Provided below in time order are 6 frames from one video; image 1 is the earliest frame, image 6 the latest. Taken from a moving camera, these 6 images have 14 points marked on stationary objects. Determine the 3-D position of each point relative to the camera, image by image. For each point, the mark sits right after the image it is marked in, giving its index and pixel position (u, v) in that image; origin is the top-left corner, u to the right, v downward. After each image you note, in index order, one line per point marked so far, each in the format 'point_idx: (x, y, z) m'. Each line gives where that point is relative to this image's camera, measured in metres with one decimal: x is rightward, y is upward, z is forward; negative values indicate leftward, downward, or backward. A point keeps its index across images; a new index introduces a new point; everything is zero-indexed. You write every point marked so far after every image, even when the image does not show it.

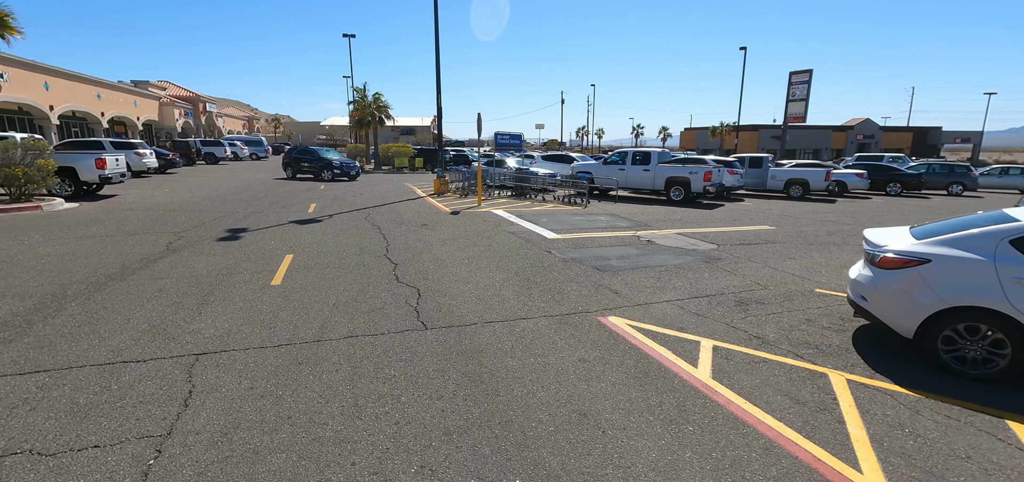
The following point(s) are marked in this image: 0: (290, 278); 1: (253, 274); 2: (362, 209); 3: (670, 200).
0: (-3.2, -0.5, +7.0) m
1: (-3.8, -0.5, +7.2) m
2: (-4.2, +0.9, +13.9) m
3: (+5.8, +1.5, +18.1) m
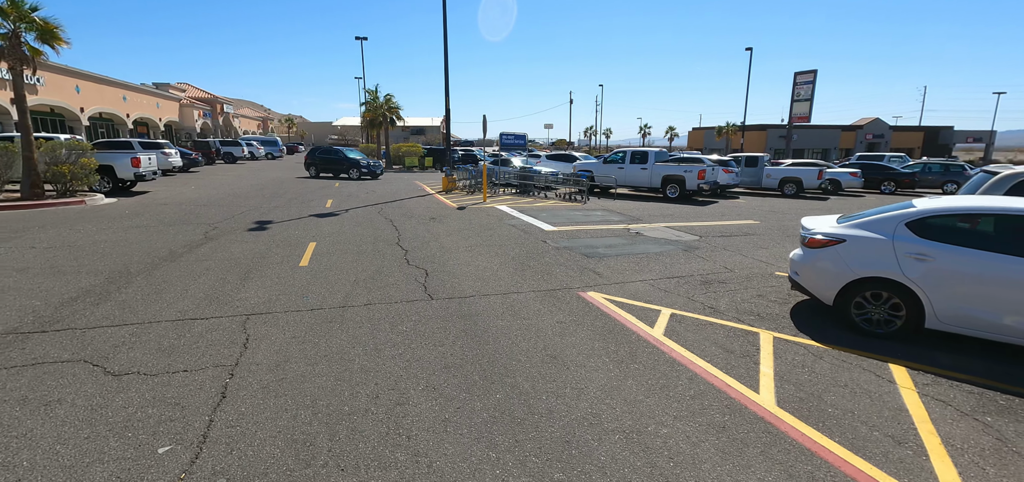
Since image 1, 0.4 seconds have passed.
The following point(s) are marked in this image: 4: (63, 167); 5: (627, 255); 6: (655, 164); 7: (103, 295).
0: (-3.3, -0.3, +8.1) m
1: (-3.9, -0.3, +8.3) m
2: (-4.2, +1.1, +15.0) m
3: (+5.9, +1.7, +19.0) m
4: (-12.7, +2.1, +13.9) m
5: (+2.1, -0.3, +9.0) m
6: (+5.5, +2.9, +19.0) m
7: (-5.1, -0.7, +6.1) m
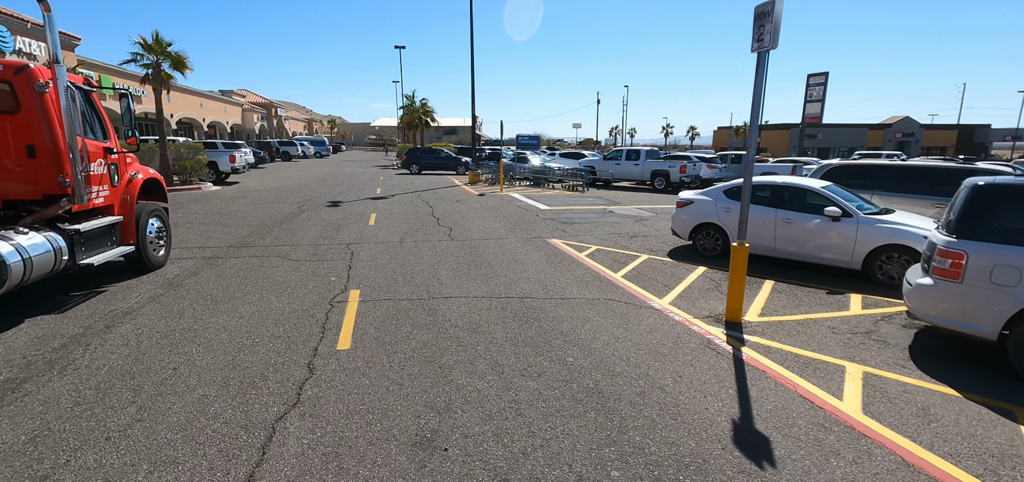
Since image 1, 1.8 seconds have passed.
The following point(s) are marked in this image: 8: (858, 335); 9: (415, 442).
0: (-3.3, +0.5, +12.3) m
1: (-3.9, +0.5, +12.5) m
2: (-3.8, +1.9, +19.2) m
3: (+6.5, +2.4, +22.6) m
4: (-12.3, +3.0, +18.6) m
5: (+2.1, +0.5, +12.8) m
6: (+6.1, +3.6, +22.5) m
7: (-5.3, +0.1, +10.4) m
8: (+3.7, -0.9, +5.2) m
9: (-0.6, -1.3, +3.2) m
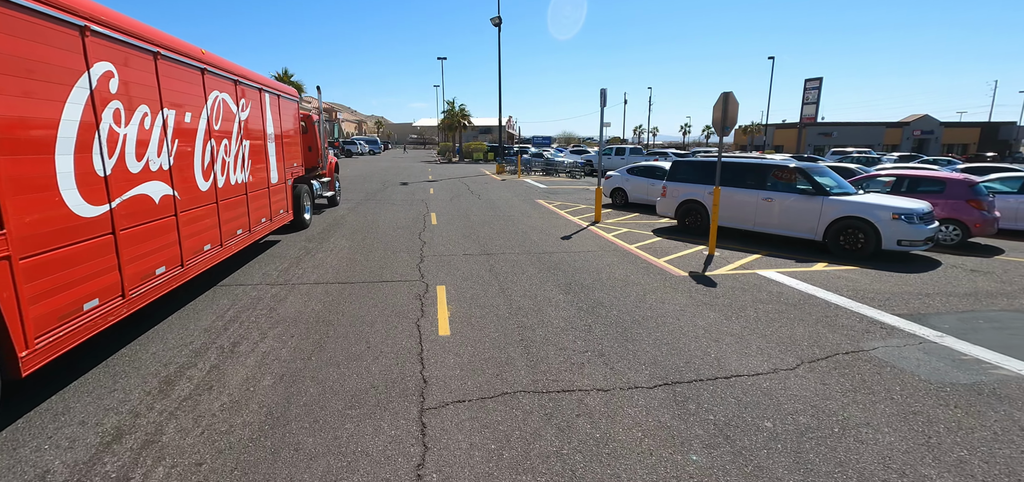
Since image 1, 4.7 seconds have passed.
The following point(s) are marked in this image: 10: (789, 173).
0: (-3.1, +2.0, +20.0) m
1: (-3.7, +2.0, +20.3) m
2: (-3.1, +3.5, +27.0) m
3: (+7.5, +3.8, +29.6) m
4: (-11.6, +4.6, +27.0) m
5: (+2.3, +1.9, +20.2) m
6: (+7.1, +5.1, +29.6) m
7: (-5.2, +1.7, +18.2) m
8: (+3.4, +0.5, +12.5) m
9: (-1.1, +0.1, +10.8) m
10: (+5.3, +1.3, +9.6) m
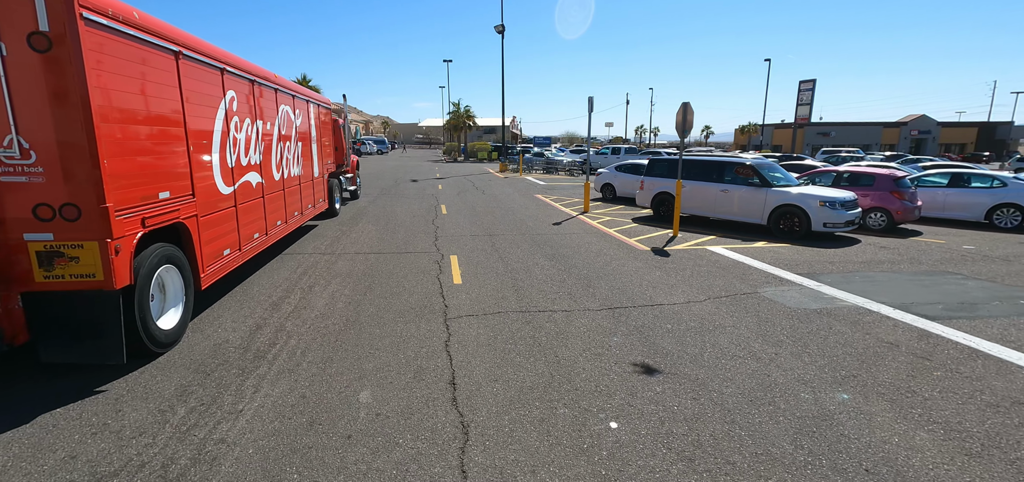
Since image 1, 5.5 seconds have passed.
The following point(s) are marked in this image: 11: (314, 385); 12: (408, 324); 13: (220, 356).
0: (-3.1, +2.3, +22.0) m
1: (-3.6, +2.4, +22.2) m
2: (-3.0, +3.8, +28.9) m
3: (+7.6, +4.2, +31.5) m
4: (-11.5, +5.0, +29.0) m
5: (+2.4, +2.3, +22.1) m
6: (+7.2, +5.4, +31.5) m
7: (-5.1, +2.0, +20.2) m
8: (+3.4, +0.8, +14.4) m
9: (-1.1, +0.5, +12.7) m
10: (+5.3, +1.7, +11.5) m
11: (-1.6, -1.2, +4.0) m
12: (-1.1, -0.9, +5.4) m
13: (-2.7, -1.0, +4.5) m
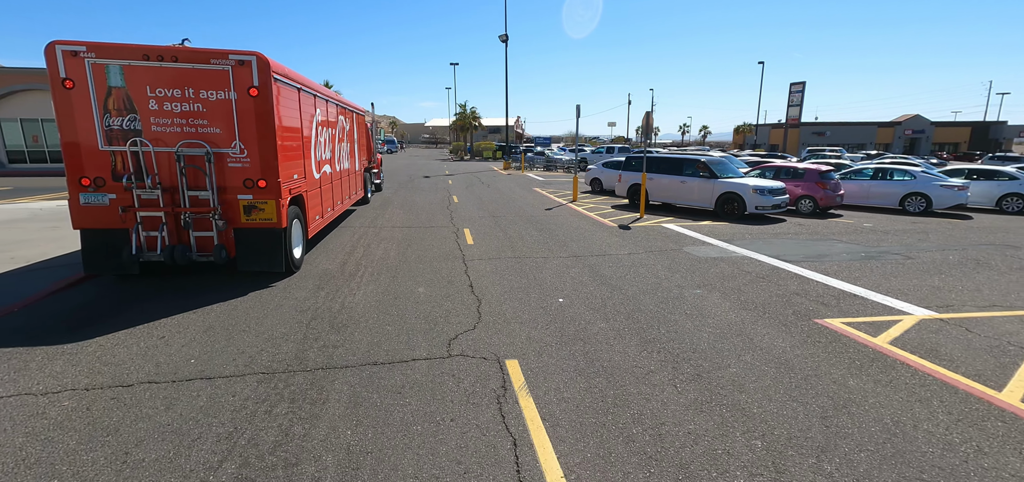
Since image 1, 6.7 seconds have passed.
0: (-3.0, +2.9, +24.8) m
1: (-3.5, +3.0, +25.1) m
2: (-2.8, +4.4, +31.8) m
3: (+7.8, +4.7, +34.3) m
4: (-11.3, +5.6, +32.0) m
5: (+2.5, +2.9, +24.9) m
6: (+7.4, +6.0, +34.2) m
7: (-5.1, +2.6, +23.1) m
8: (+3.4, +1.4, +17.2) m
9: (-1.1, +1.0, +15.6) m
10: (+5.3, +2.2, +14.3) m
11: (-1.7, -0.6, +6.9) m
12: (-1.2, -0.4, +8.3) m
13: (-2.7, -0.5, +7.4) m
